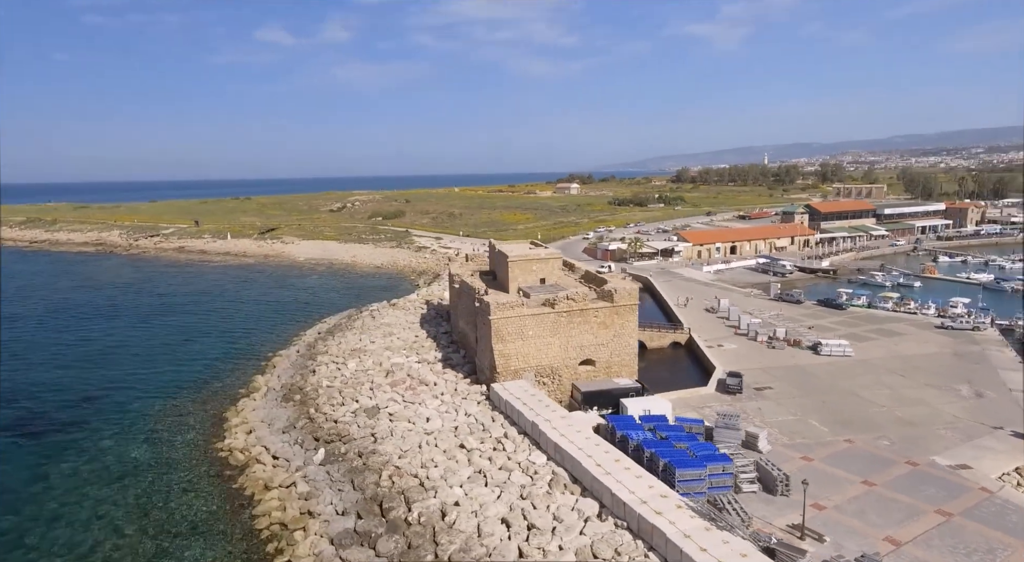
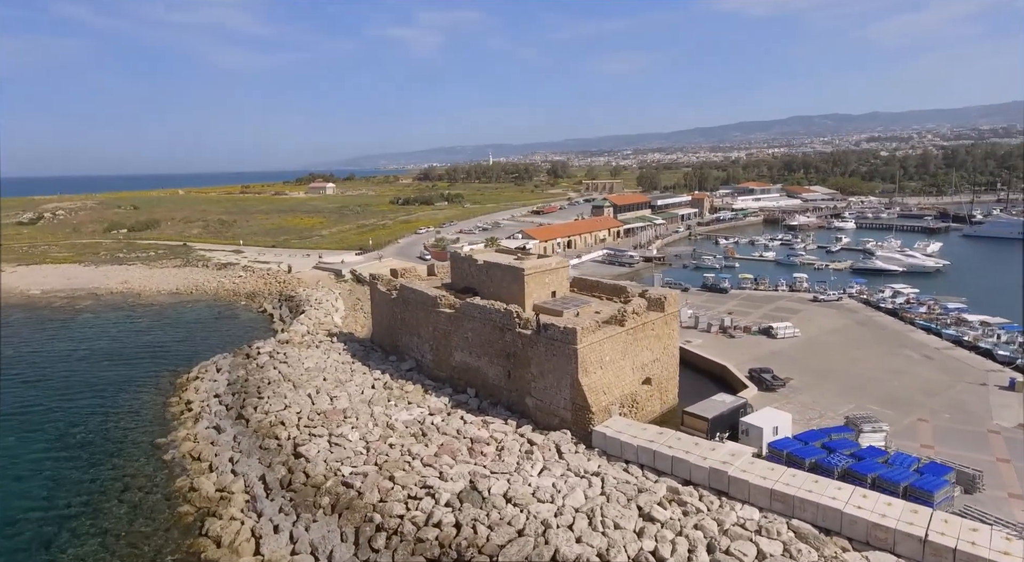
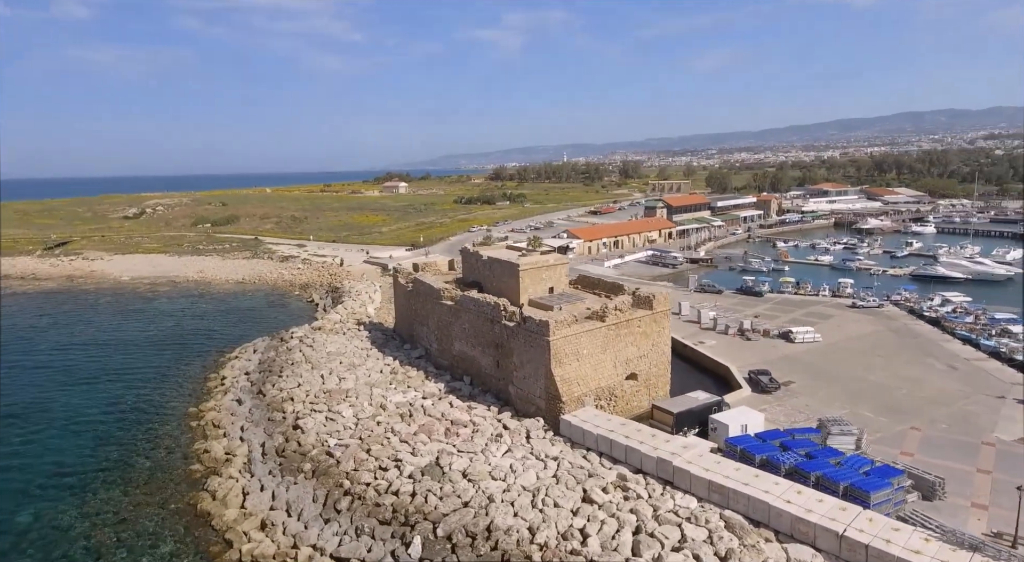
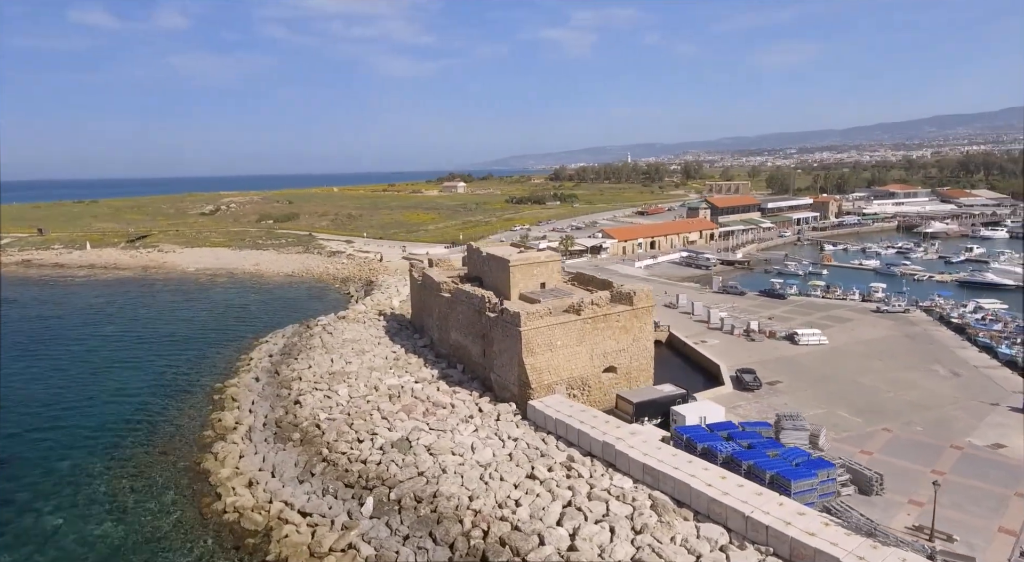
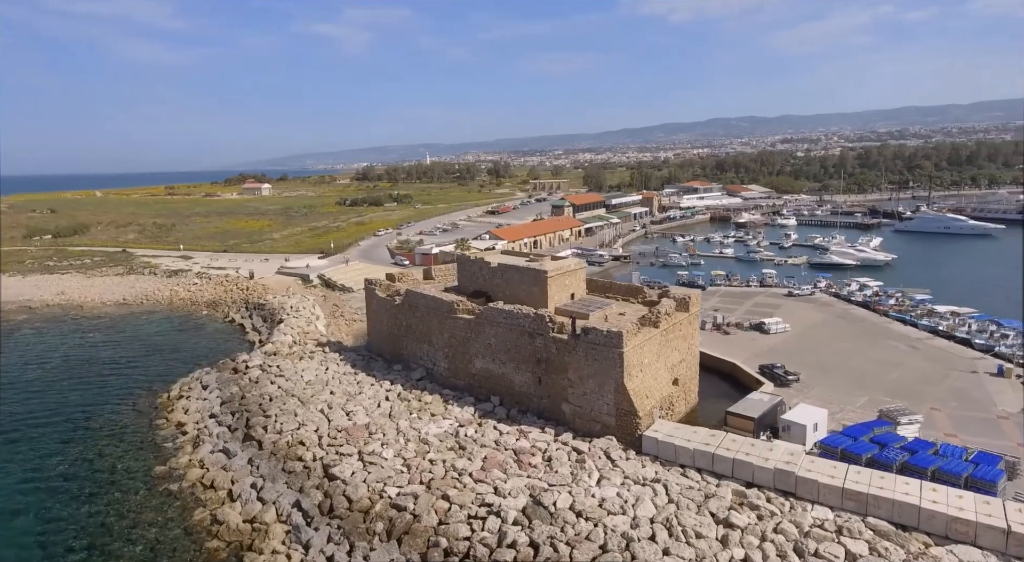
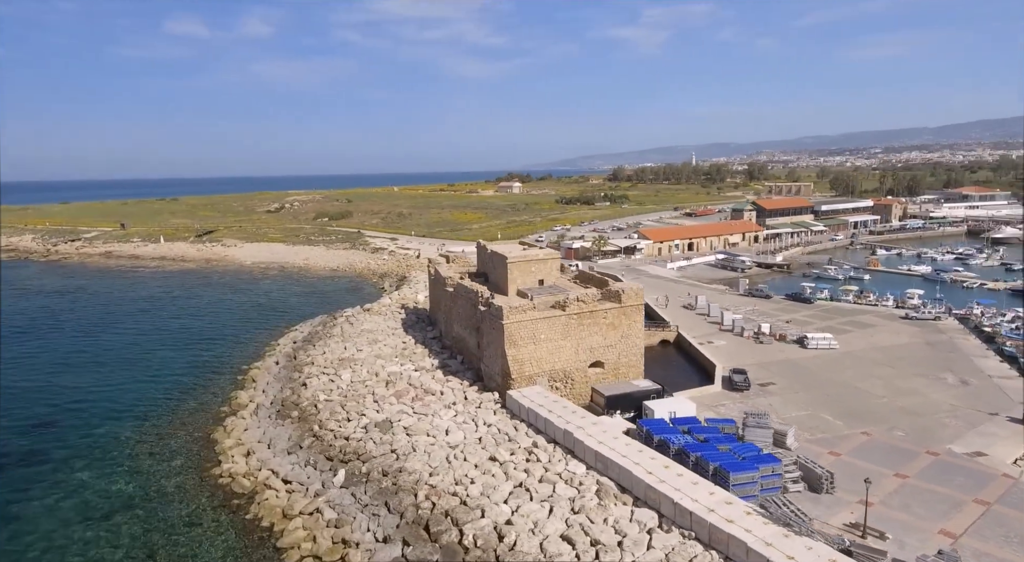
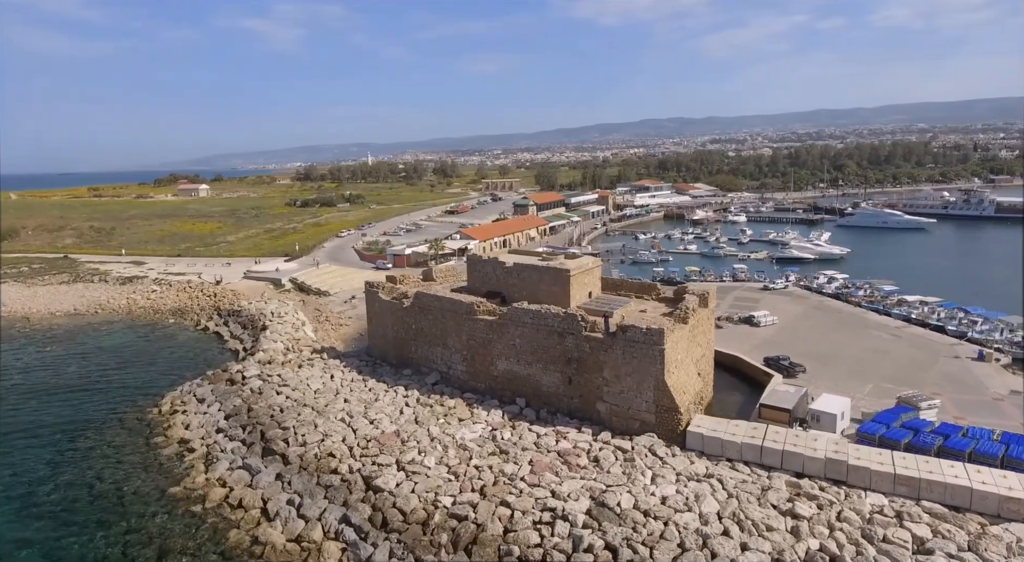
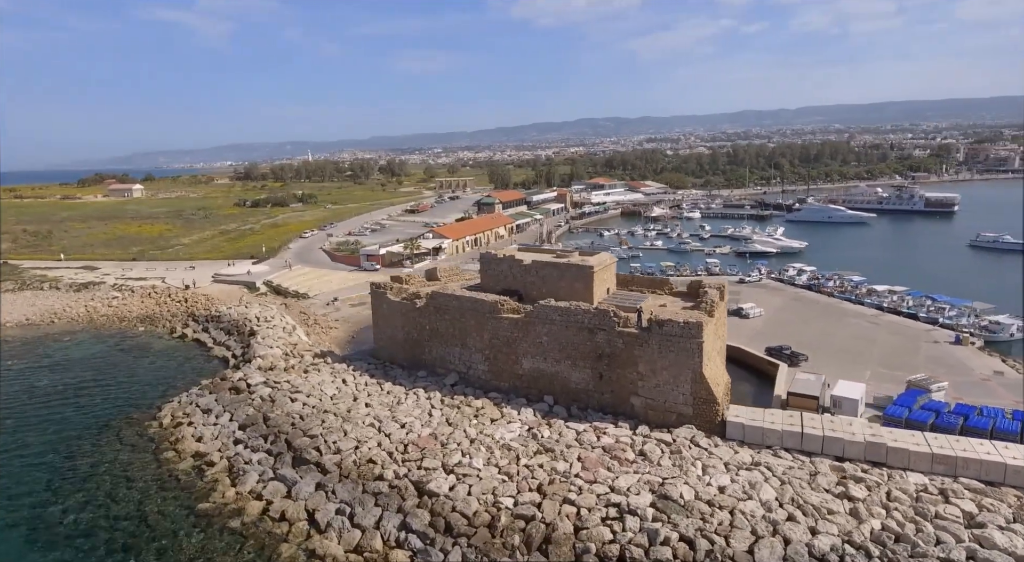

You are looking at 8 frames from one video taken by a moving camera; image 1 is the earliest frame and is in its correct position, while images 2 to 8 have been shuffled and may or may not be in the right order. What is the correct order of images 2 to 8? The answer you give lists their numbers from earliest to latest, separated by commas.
6, 4, 3, 2, 5, 7, 8
